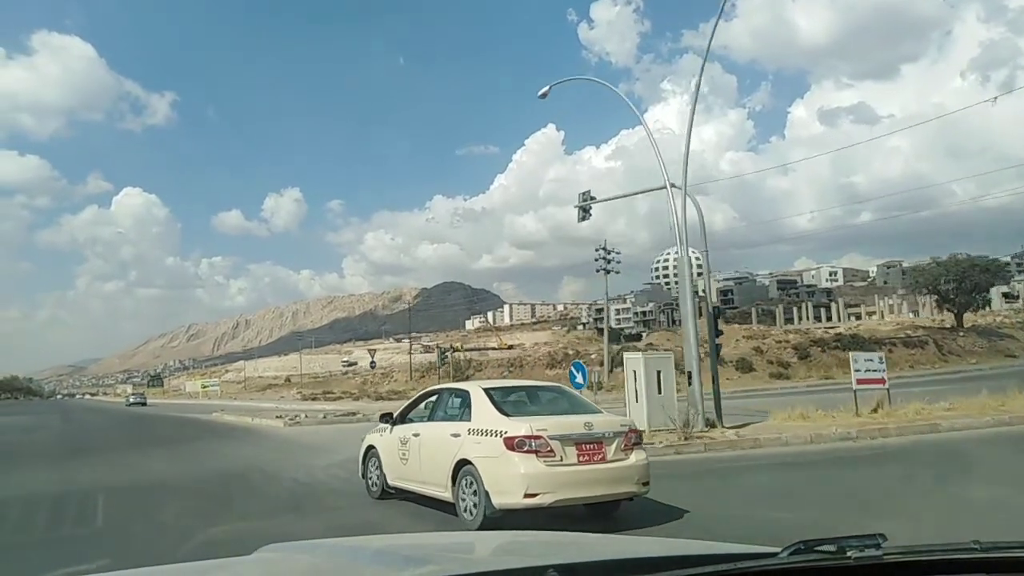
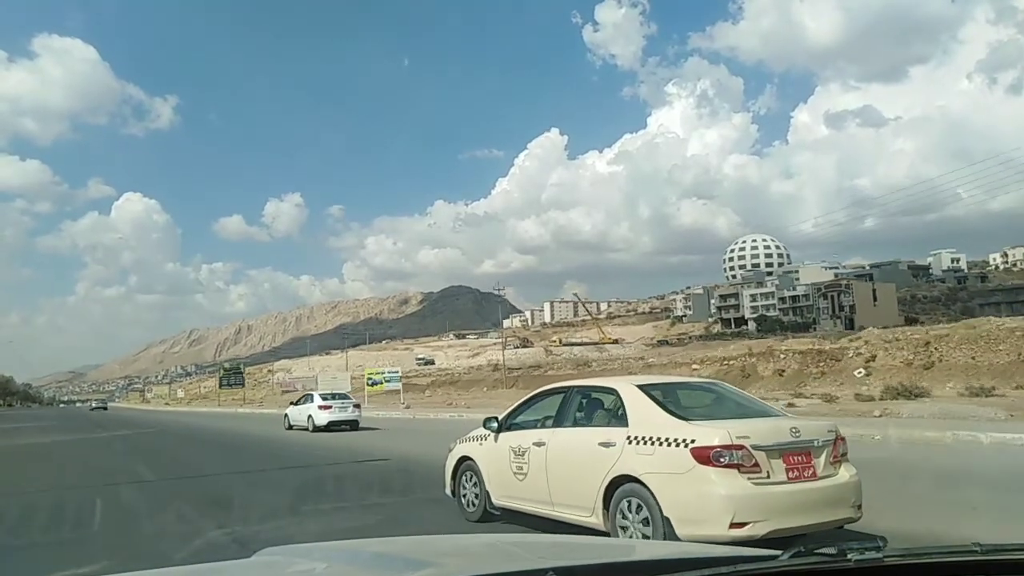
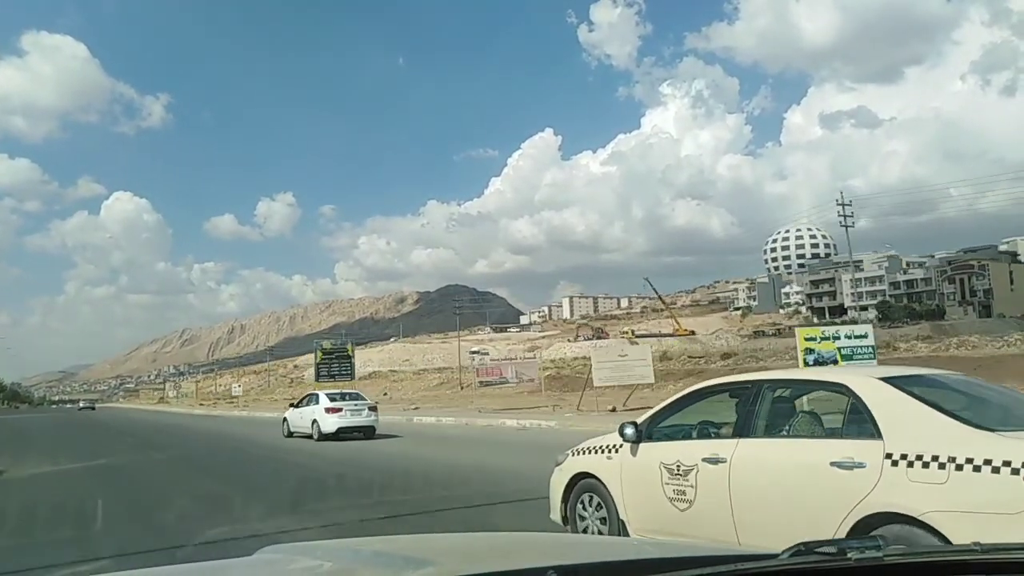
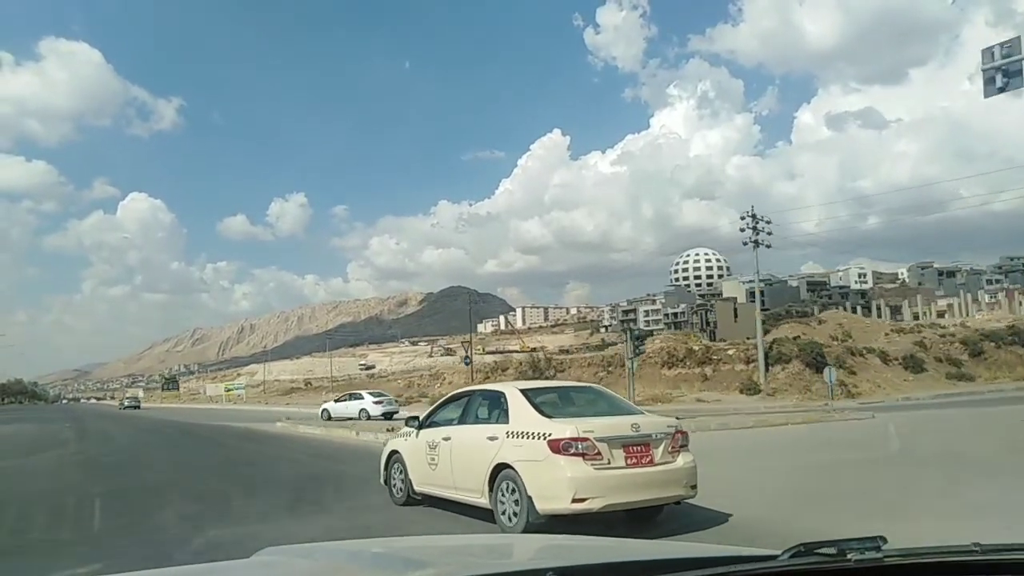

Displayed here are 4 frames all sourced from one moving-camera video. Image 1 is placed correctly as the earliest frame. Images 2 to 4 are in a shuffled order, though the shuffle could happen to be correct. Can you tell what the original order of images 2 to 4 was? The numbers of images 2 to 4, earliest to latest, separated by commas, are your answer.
4, 2, 3
